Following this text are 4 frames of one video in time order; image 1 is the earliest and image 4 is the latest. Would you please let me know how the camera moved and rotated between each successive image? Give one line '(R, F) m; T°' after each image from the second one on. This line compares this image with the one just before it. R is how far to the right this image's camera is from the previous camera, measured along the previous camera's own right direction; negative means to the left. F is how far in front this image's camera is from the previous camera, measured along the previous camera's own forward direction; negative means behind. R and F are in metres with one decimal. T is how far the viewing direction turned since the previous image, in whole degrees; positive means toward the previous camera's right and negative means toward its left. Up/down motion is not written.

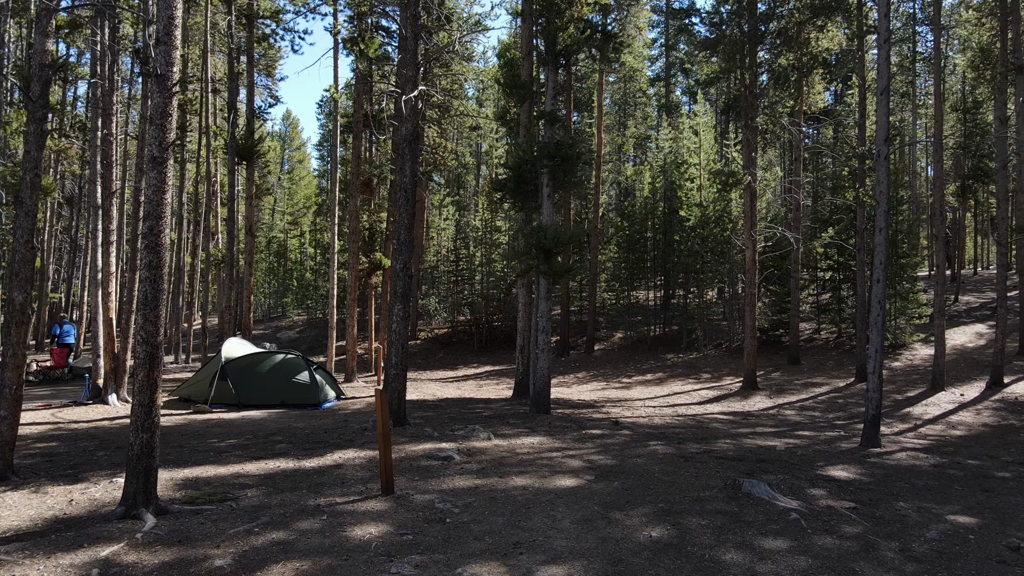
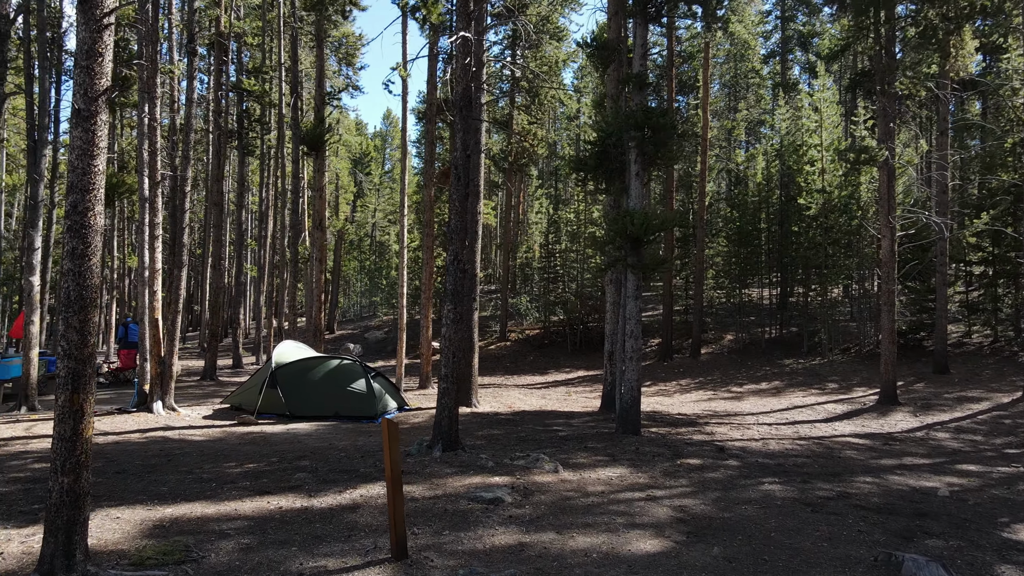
(+0.4, +1.8) m; -8°
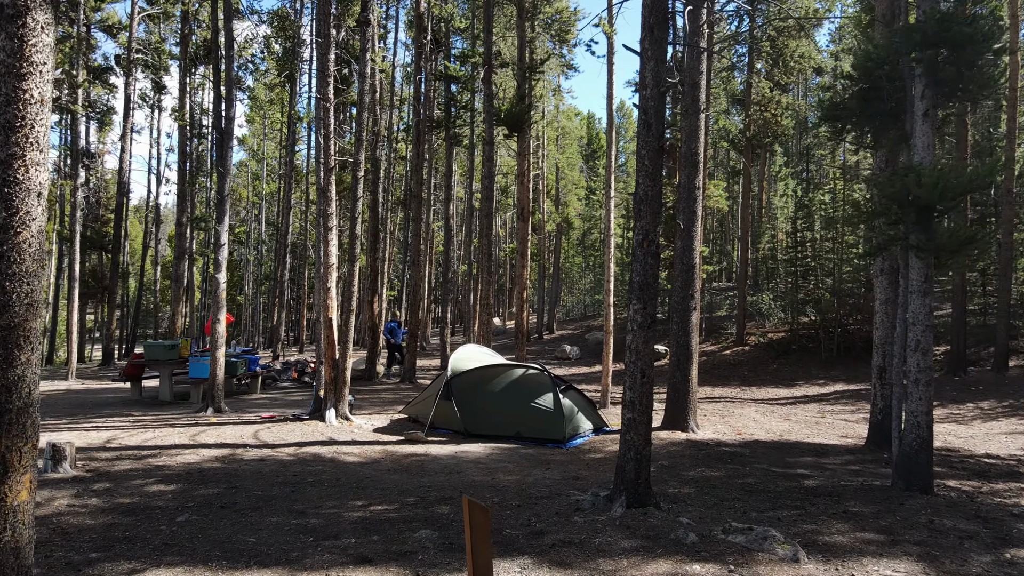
(+0.2, +2.3) m; -19°
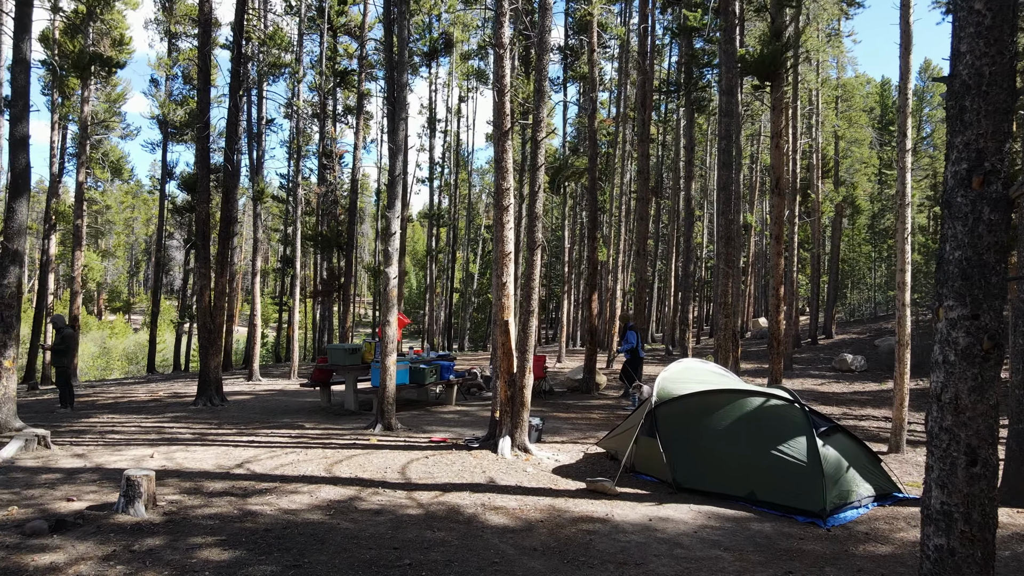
(+0.4, +2.7) m; -21°
